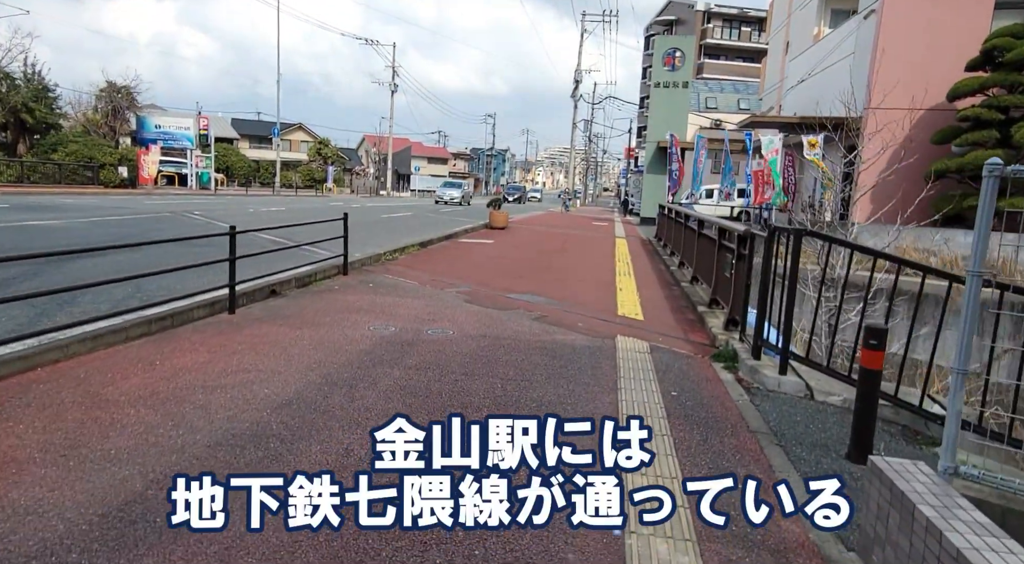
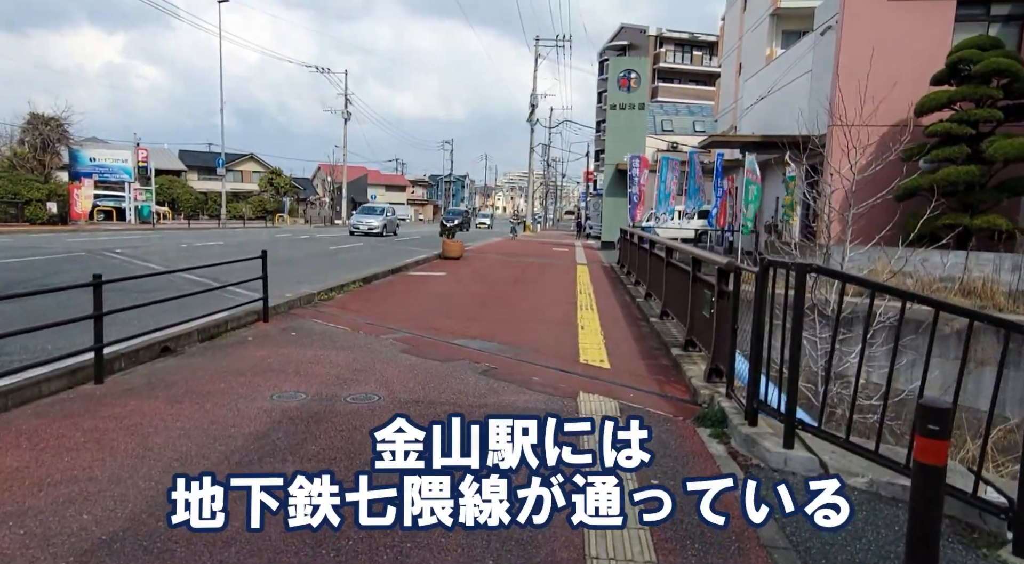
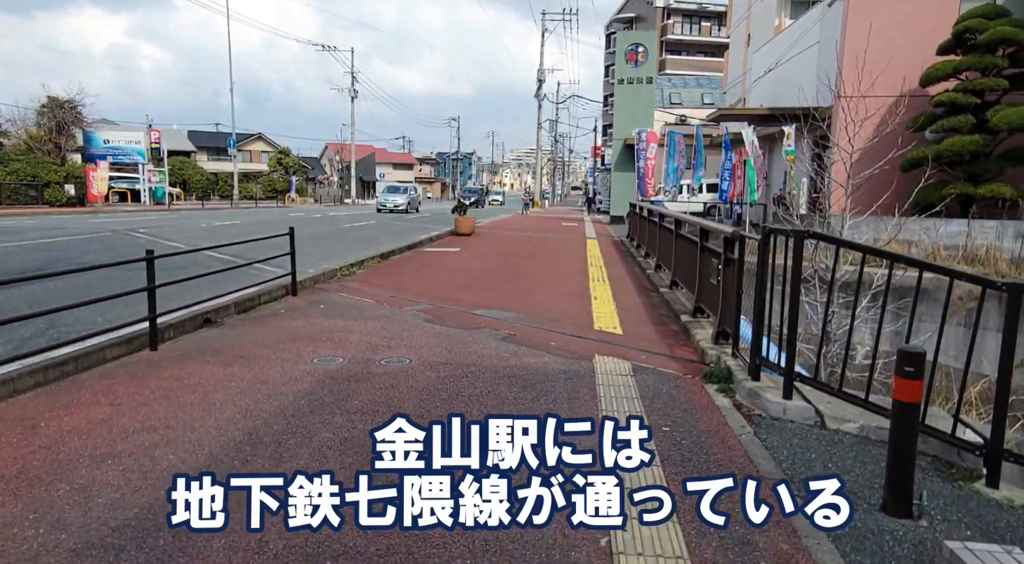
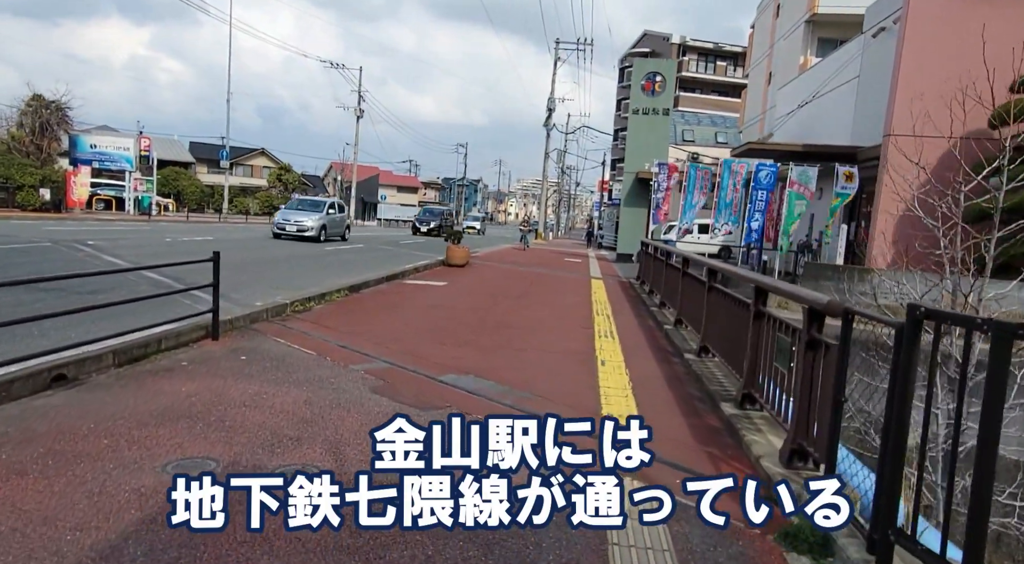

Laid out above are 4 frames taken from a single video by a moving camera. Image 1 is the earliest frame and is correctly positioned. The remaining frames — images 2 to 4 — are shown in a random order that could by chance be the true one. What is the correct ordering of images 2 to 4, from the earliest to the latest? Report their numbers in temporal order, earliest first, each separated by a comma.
3, 2, 4
